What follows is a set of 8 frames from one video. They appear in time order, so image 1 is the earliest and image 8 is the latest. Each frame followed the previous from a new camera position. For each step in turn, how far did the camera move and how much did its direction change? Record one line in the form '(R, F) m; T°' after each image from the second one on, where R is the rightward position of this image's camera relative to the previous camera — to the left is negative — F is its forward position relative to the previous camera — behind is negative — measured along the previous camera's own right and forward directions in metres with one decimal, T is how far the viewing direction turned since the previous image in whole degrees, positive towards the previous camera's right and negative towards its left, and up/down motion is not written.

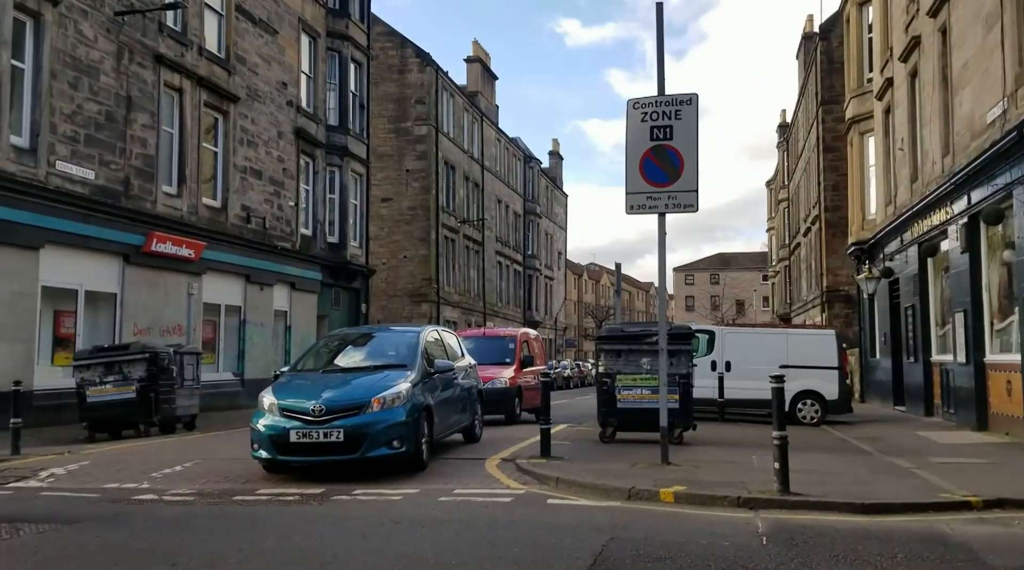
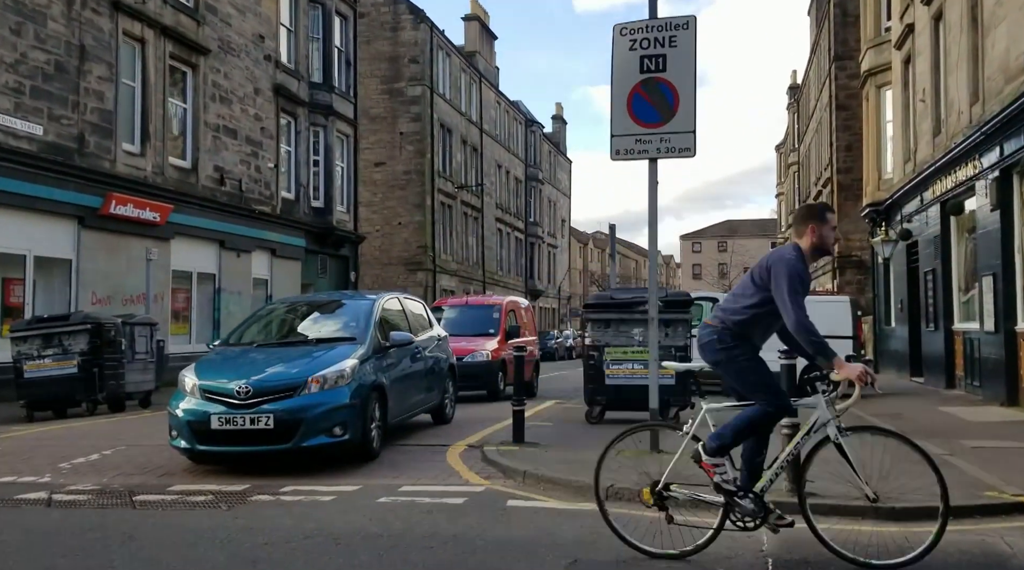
(+0.4, +1.6) m; 0°
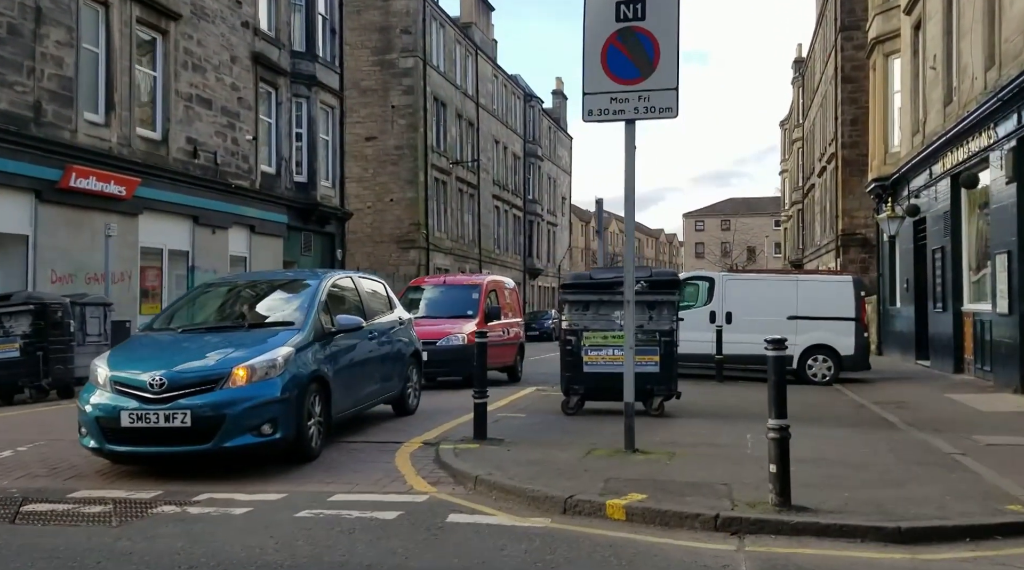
(+0.4, +1.1) m; 0°
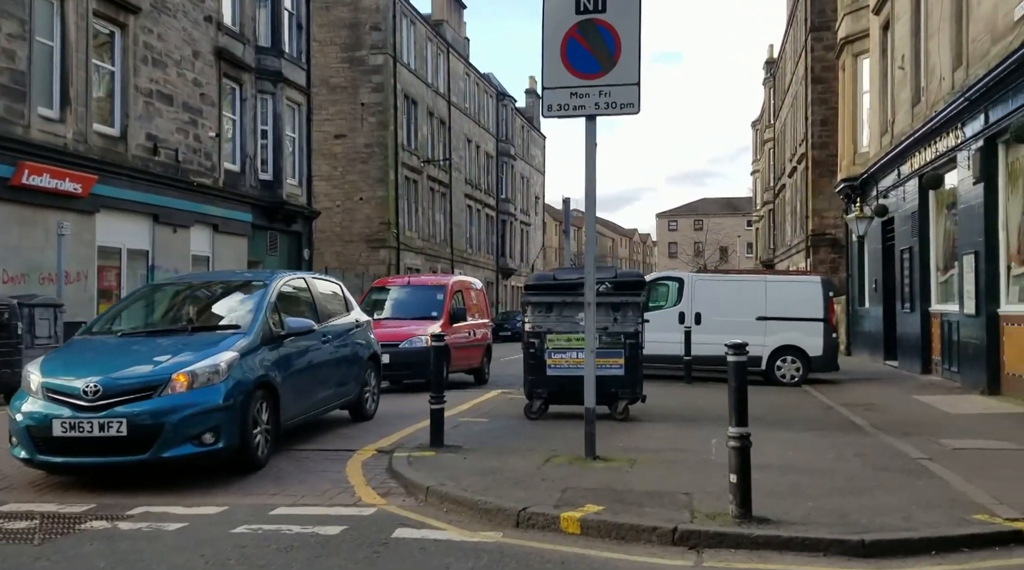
(+0.1, +0.3) m; +1°
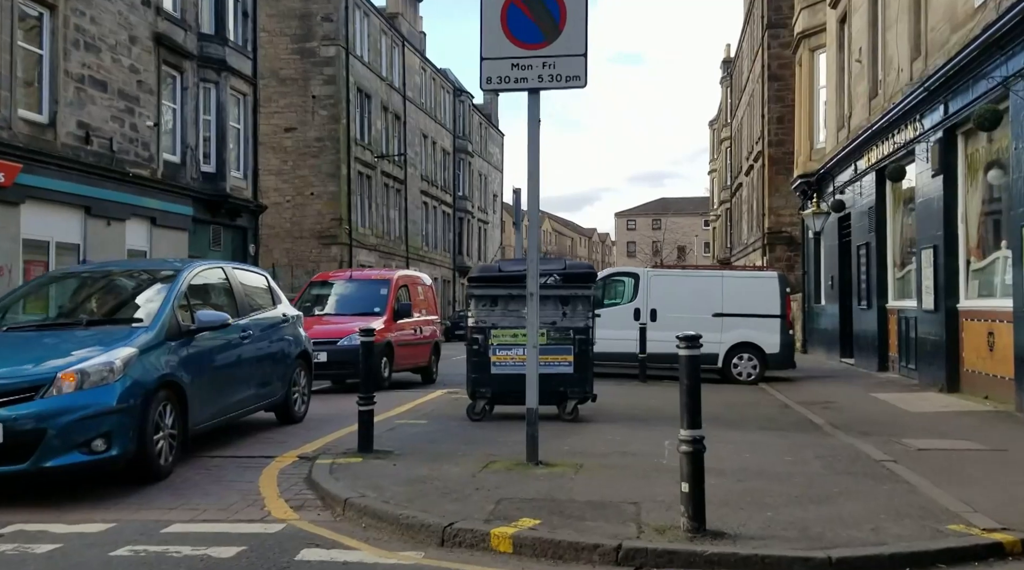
(+0.2, +0.7) m; +2°
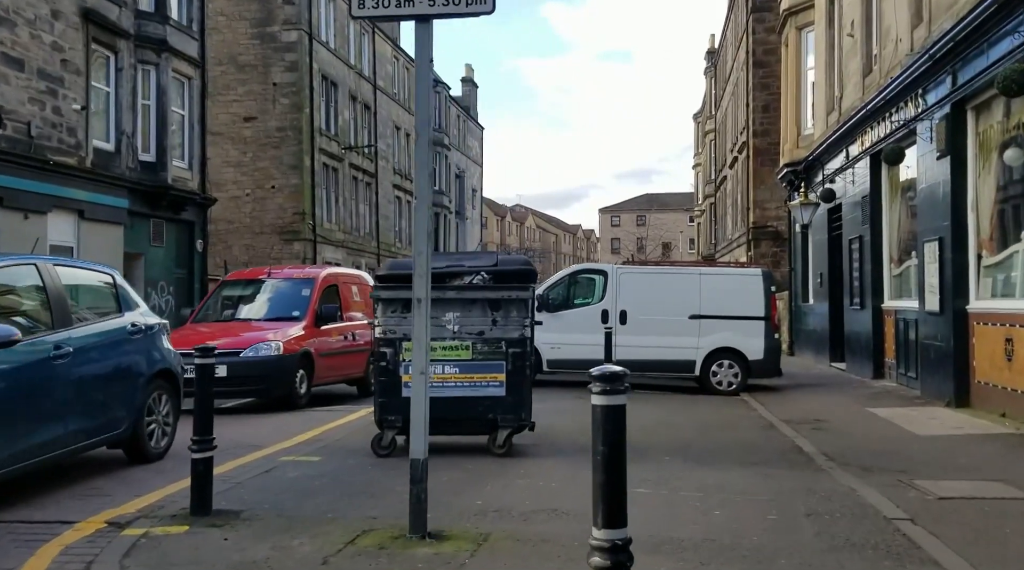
(+0.5, +2.0) m; +1°
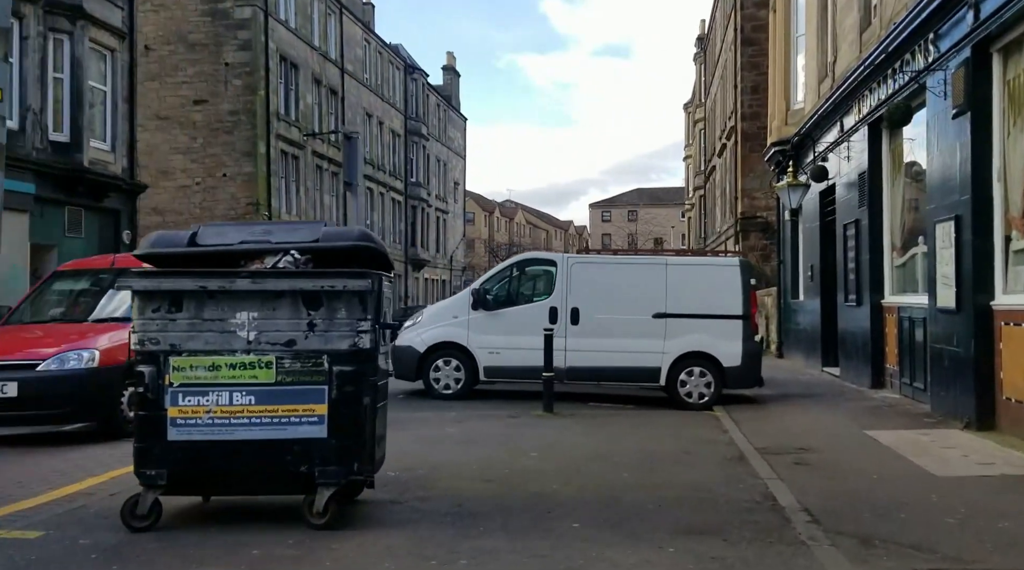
(+0.9, +2.7) m; 0°
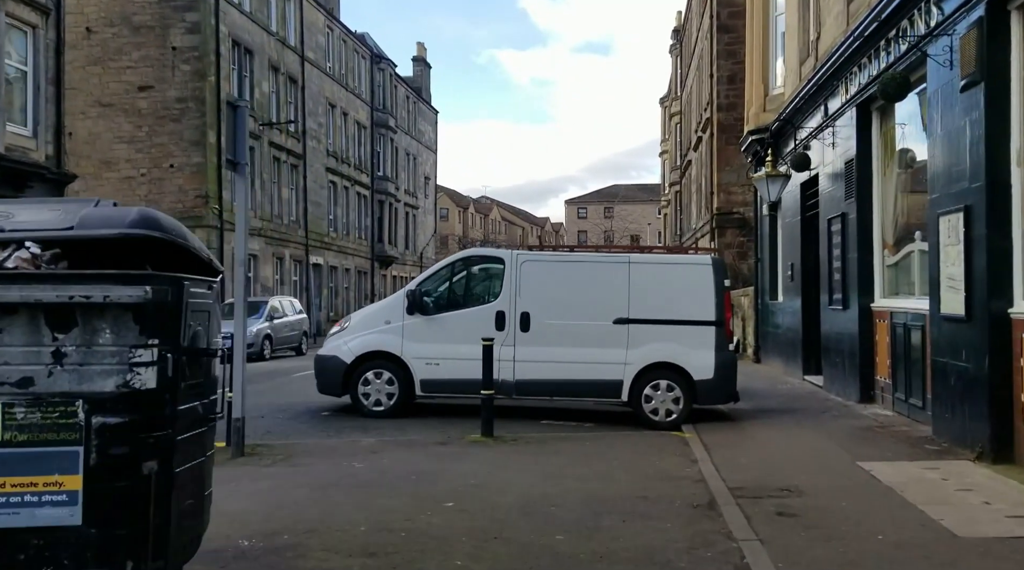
(+0.4, +1.8) m; +1°
